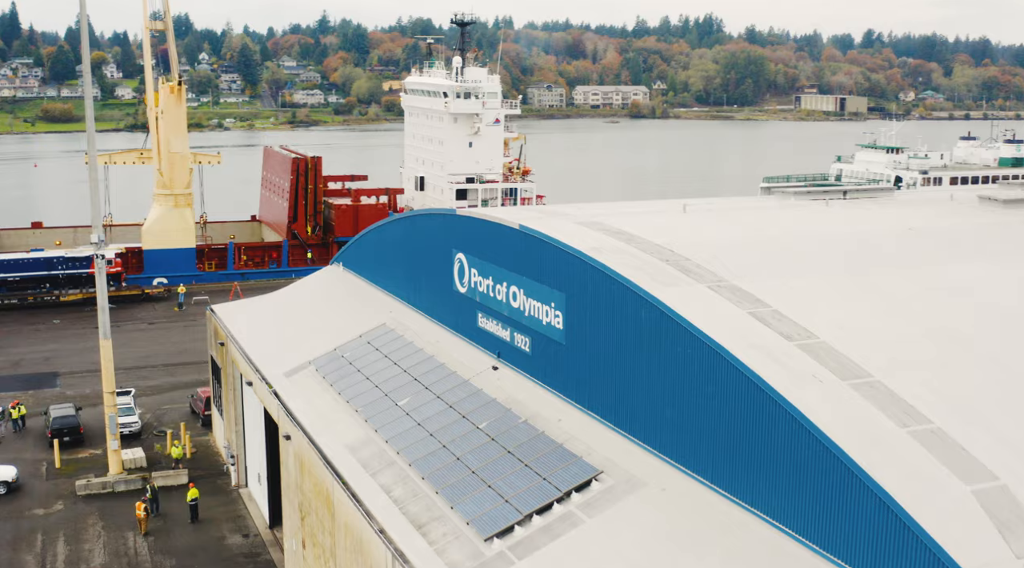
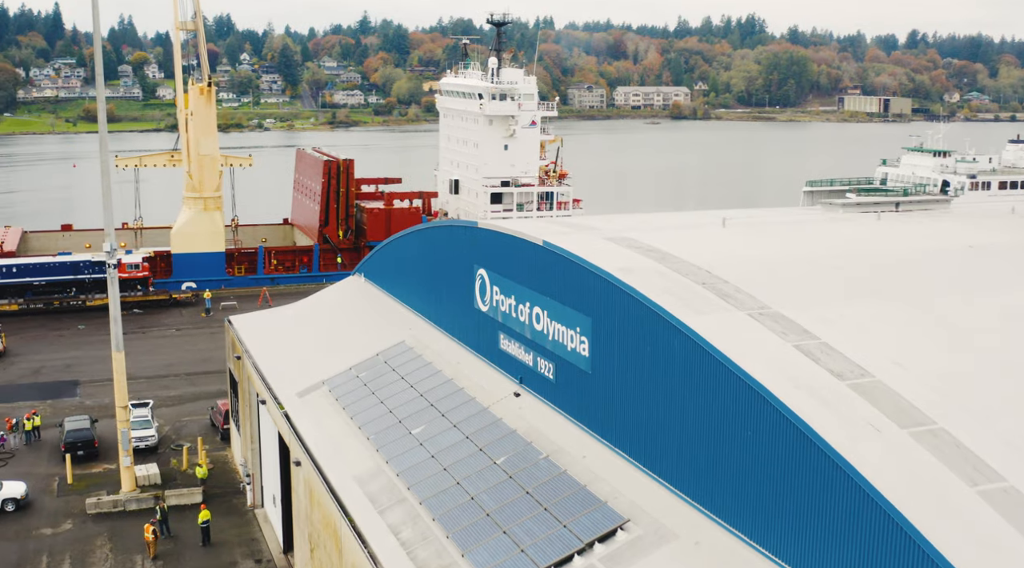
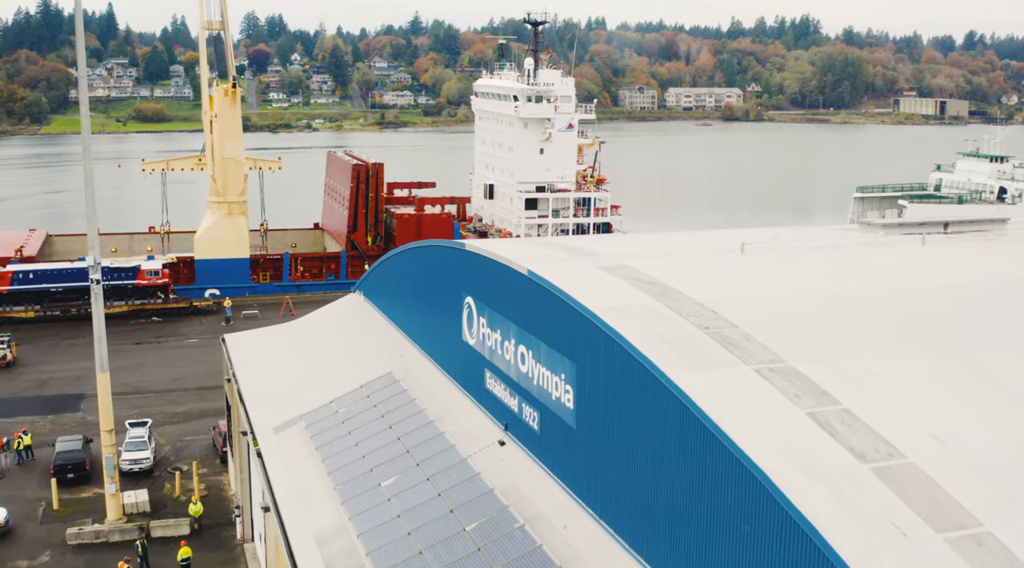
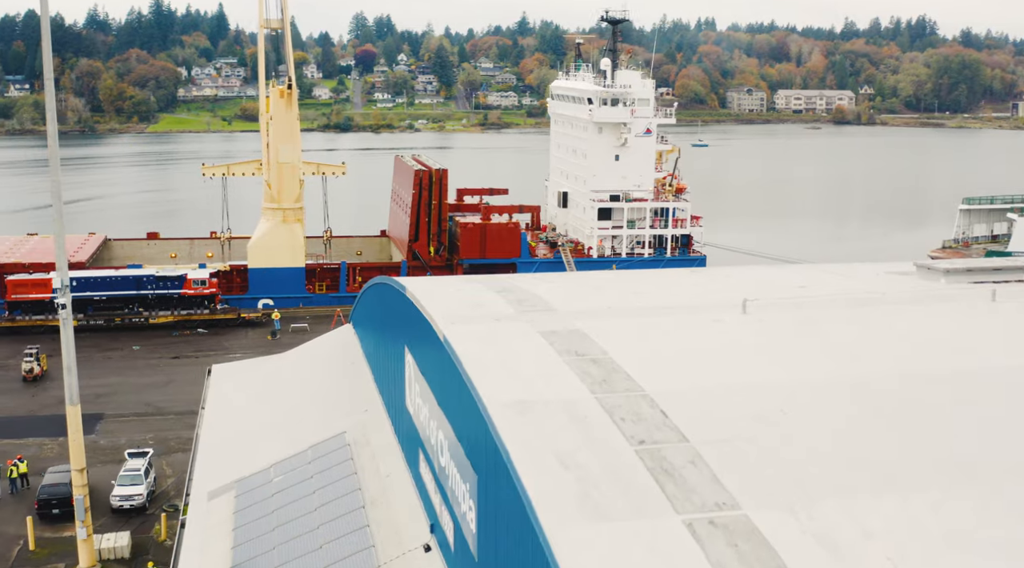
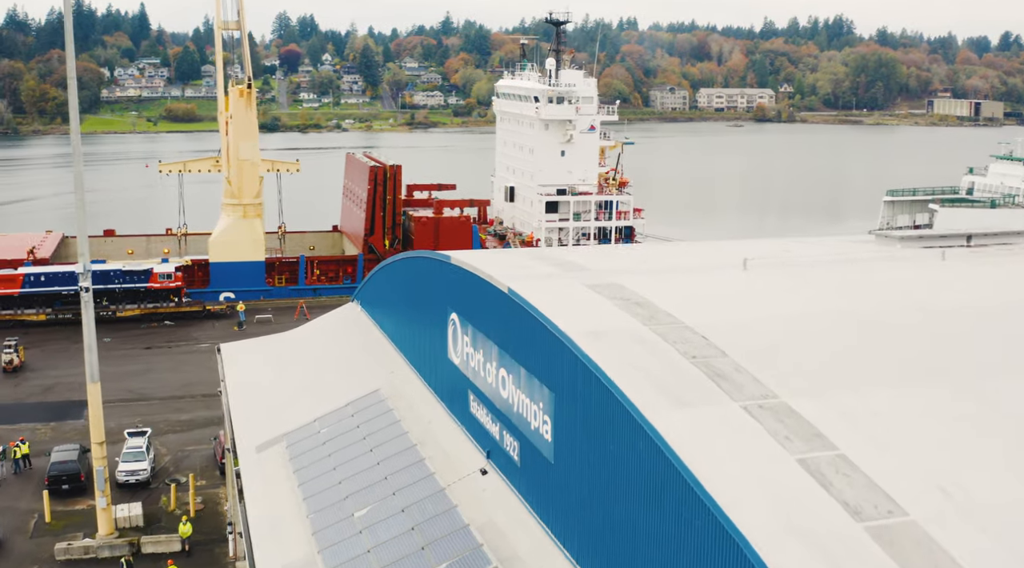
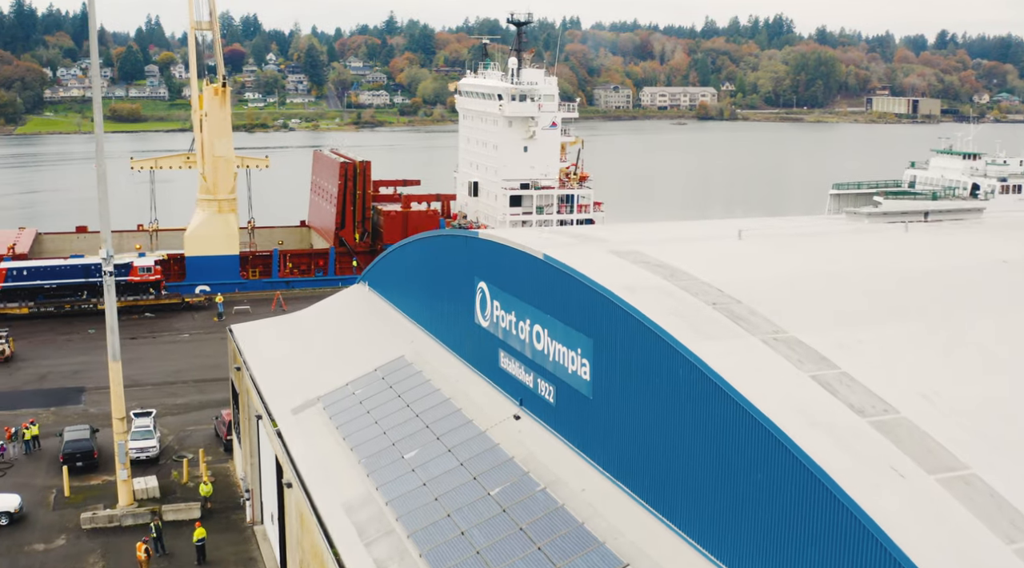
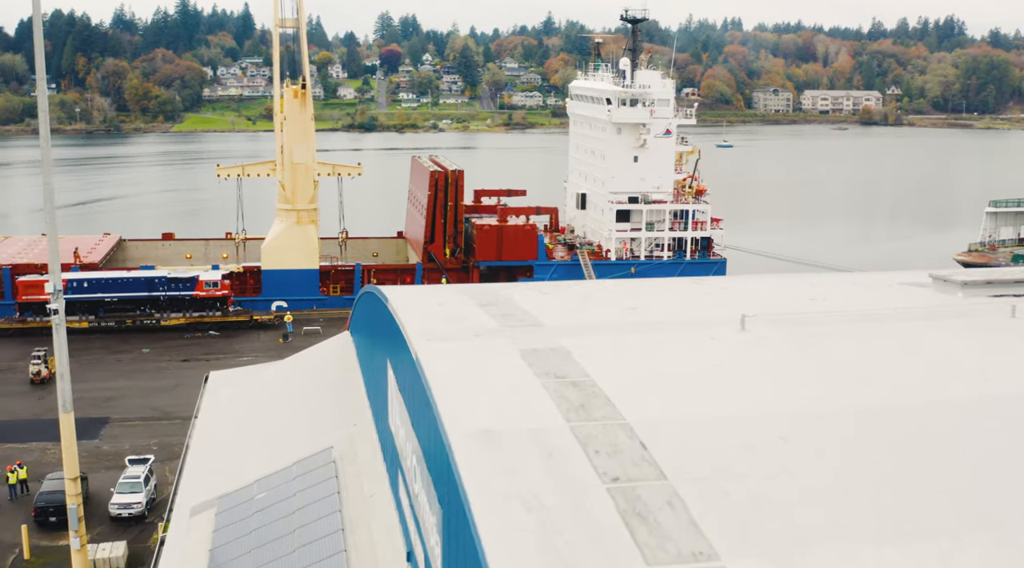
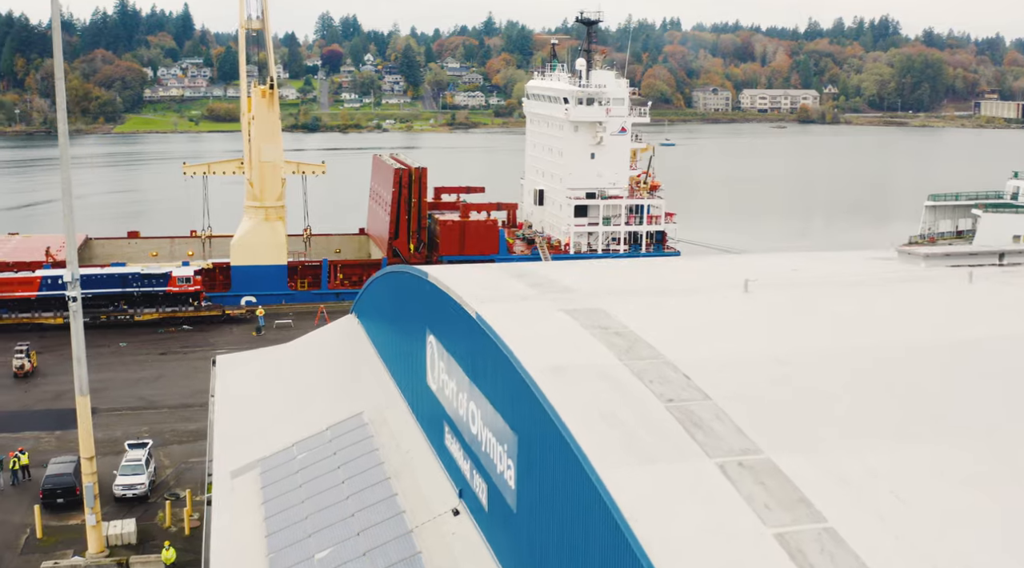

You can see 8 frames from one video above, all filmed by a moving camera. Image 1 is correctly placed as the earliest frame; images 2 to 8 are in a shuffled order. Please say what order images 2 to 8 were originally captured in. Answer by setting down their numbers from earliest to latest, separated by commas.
2, 6, 3, 5, 8, 4, 7
